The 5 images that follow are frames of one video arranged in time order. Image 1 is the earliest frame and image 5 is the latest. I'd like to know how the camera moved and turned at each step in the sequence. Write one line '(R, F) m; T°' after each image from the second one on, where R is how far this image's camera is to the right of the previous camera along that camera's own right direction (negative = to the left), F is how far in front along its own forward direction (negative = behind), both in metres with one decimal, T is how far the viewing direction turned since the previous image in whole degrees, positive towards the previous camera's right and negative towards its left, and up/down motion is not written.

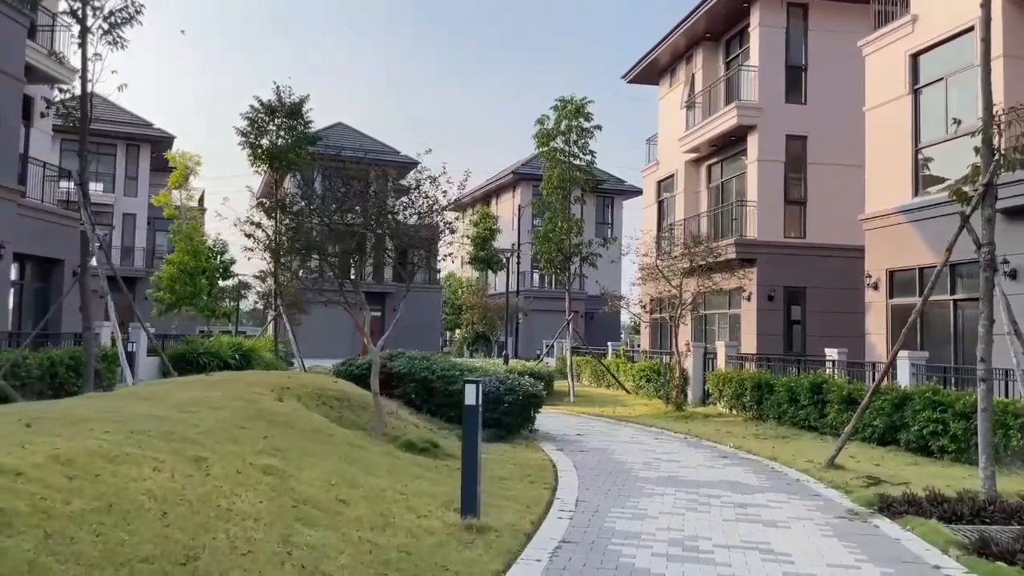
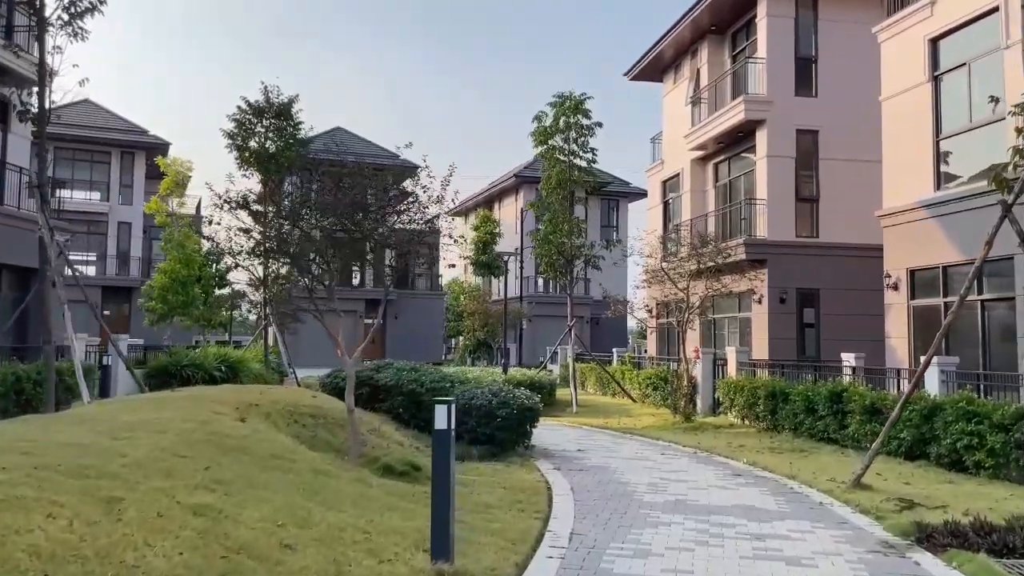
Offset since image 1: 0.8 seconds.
(+0.2, +0.9) m; 0°
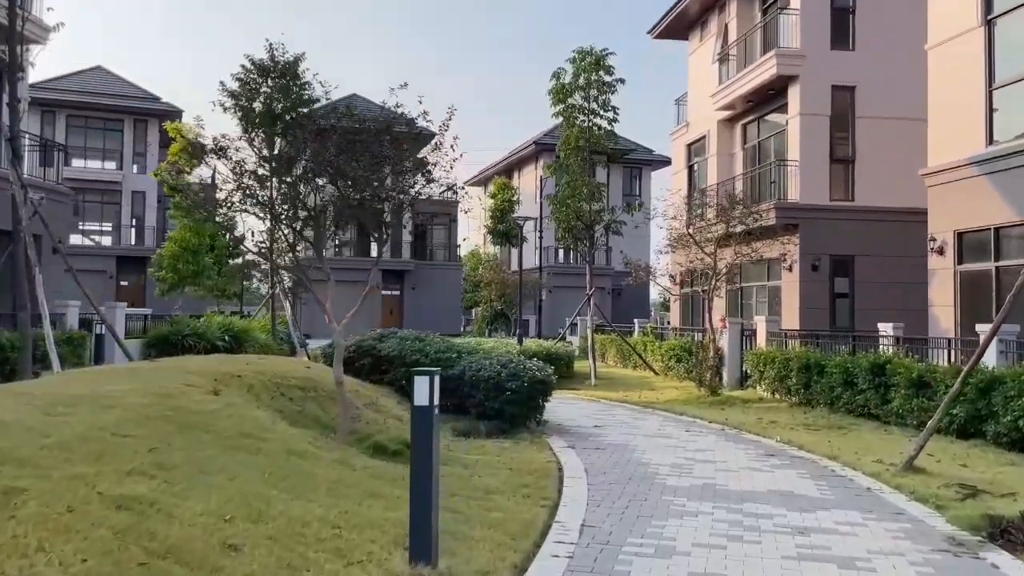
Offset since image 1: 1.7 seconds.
(+0.1, +1.0) m; -2°
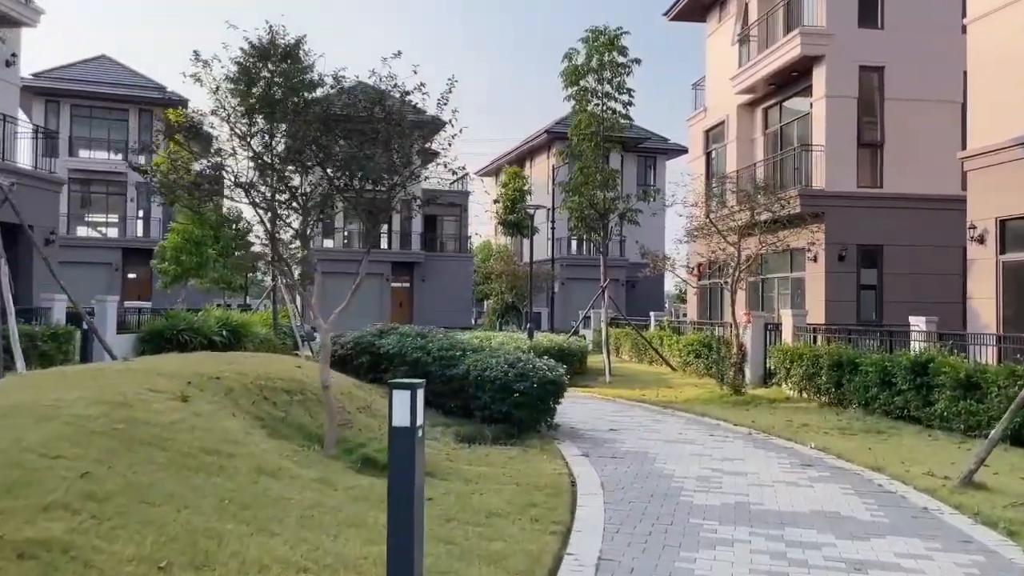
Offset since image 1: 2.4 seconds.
(0.0, +0.9) m; -1°
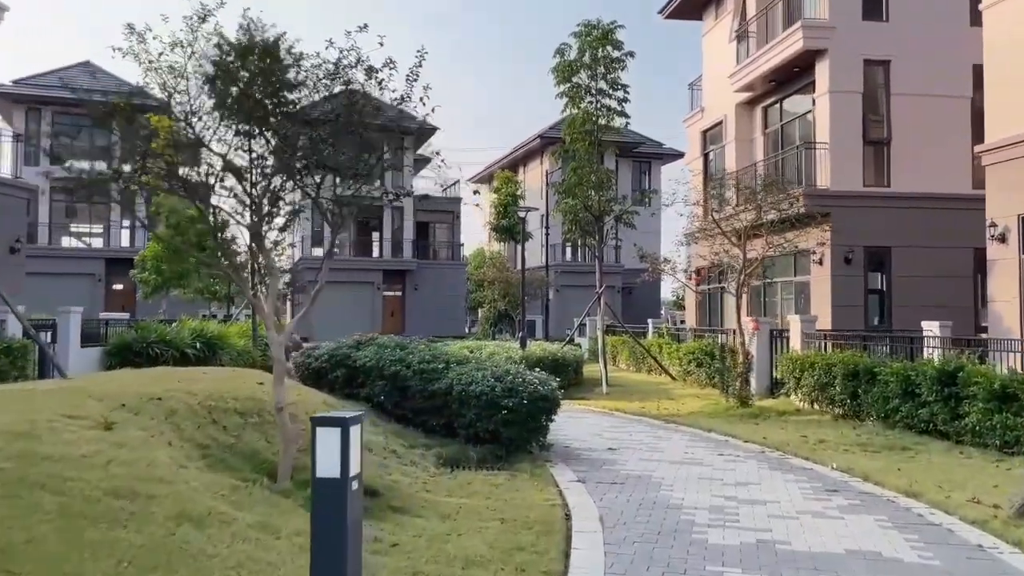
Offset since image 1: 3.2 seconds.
(+0.1, +0.9) m; 0°
